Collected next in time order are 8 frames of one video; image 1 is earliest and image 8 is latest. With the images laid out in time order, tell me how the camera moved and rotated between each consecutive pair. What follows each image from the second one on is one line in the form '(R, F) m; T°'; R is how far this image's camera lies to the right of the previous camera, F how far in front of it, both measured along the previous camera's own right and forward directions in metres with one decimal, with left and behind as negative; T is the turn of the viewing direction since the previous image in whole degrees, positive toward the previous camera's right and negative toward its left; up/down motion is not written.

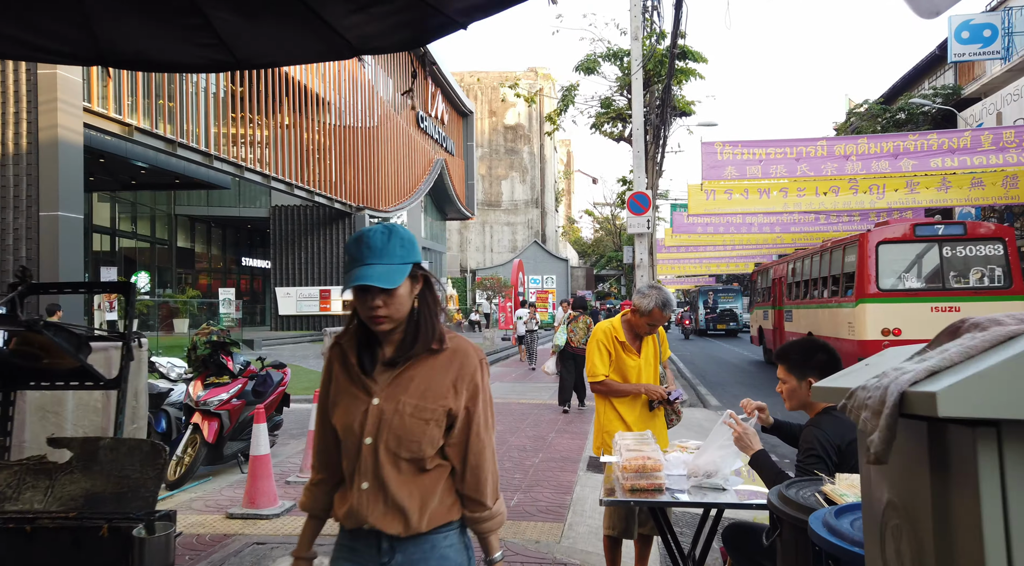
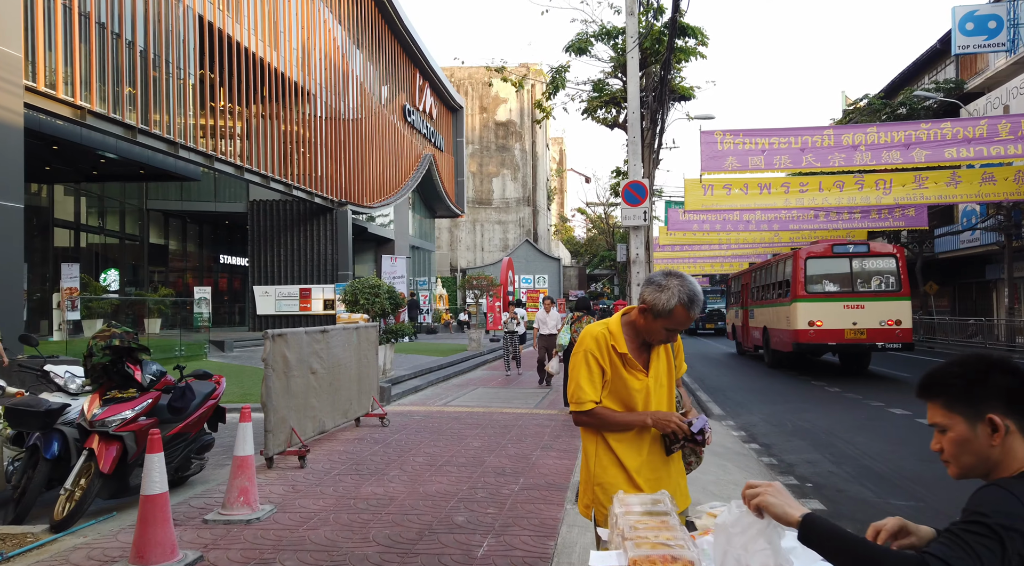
(+0.1, +1.1) m; +1°
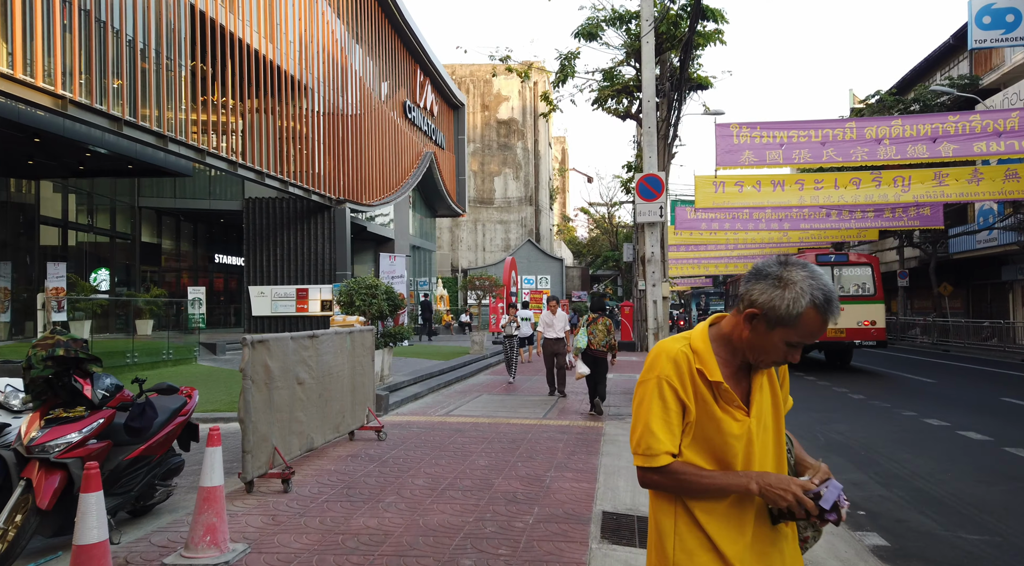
(-0.1, +0.8) m; 0°
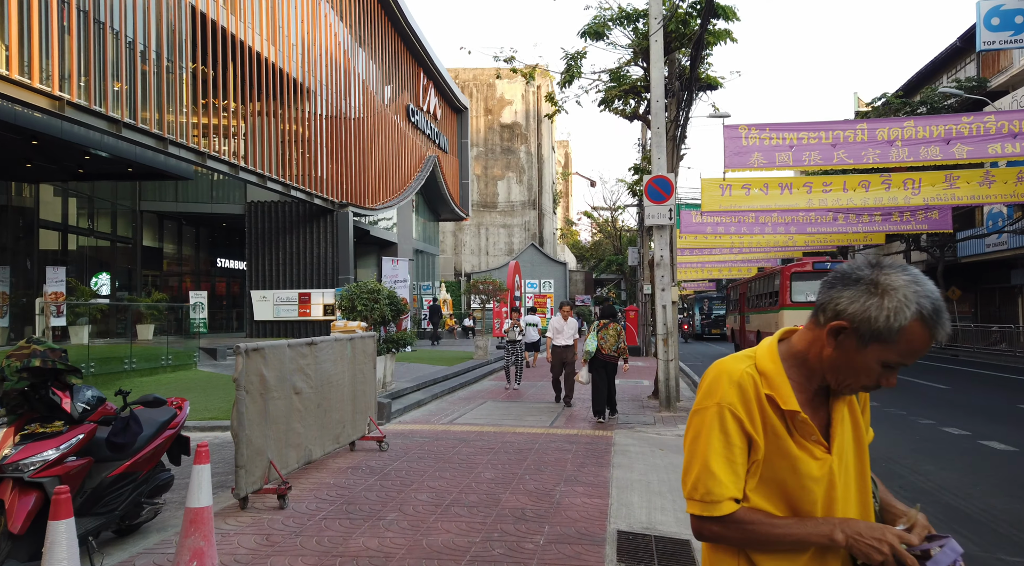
(0.0, +0.3) m; 0°
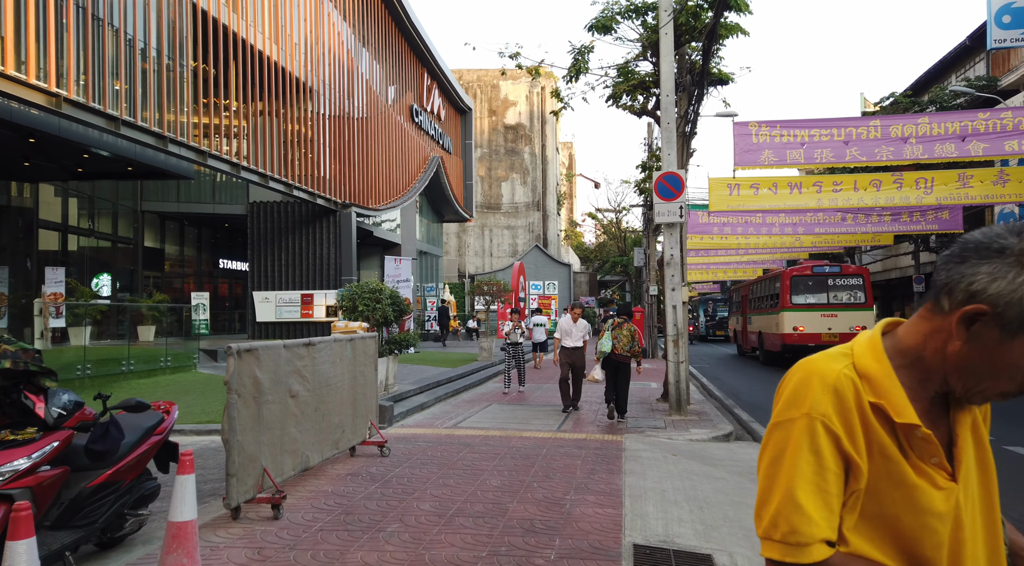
(0.0, +0.3) m; 0°
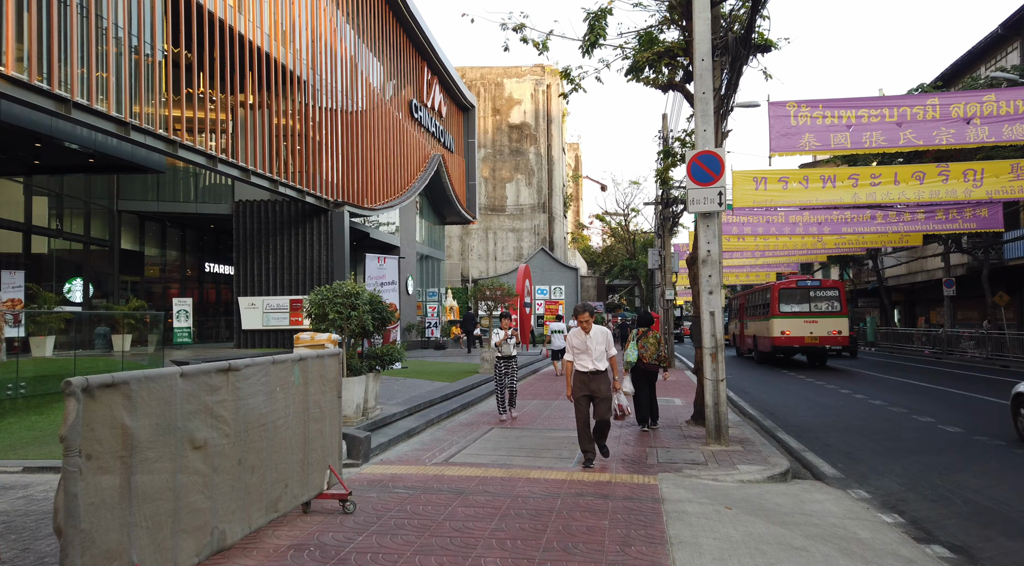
(0.0, +1.8) m; 0°
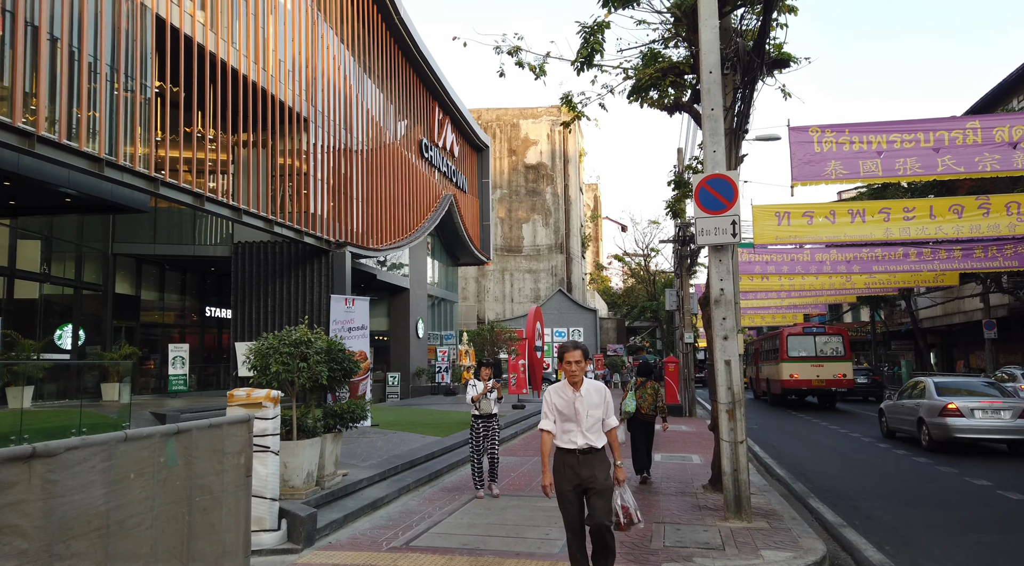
(+0.4, +1.2) m; -2°
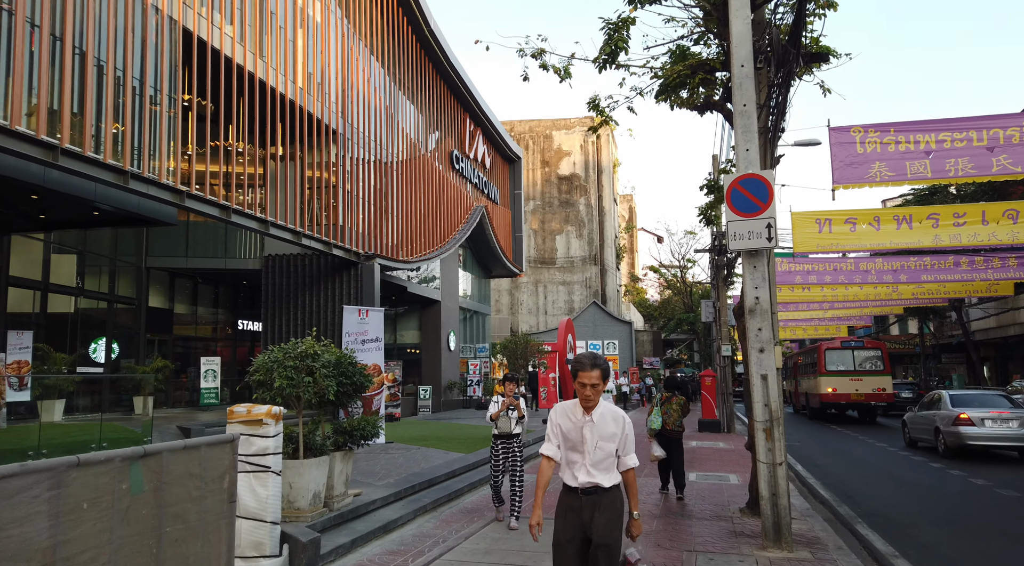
(+0.2, +0.4) m; -3°
